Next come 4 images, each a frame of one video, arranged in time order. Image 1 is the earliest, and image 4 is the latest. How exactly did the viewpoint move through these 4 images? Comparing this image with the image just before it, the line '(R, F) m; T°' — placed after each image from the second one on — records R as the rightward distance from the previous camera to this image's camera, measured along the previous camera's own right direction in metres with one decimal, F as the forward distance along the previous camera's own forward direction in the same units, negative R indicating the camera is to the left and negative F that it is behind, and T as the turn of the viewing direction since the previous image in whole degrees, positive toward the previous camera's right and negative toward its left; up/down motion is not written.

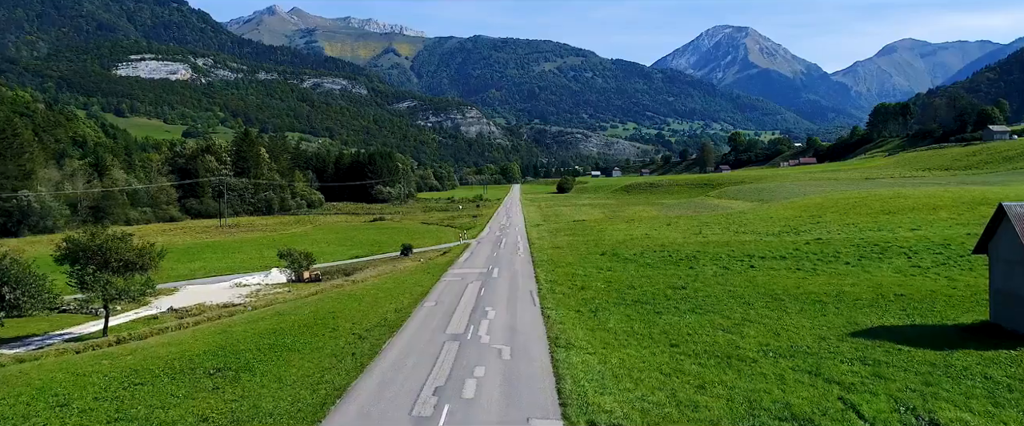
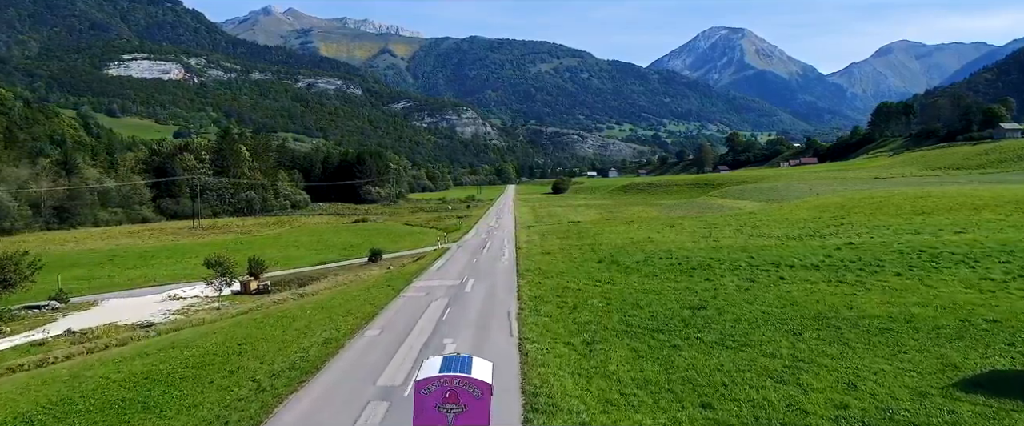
(+0.9, +7.1) m; 0°
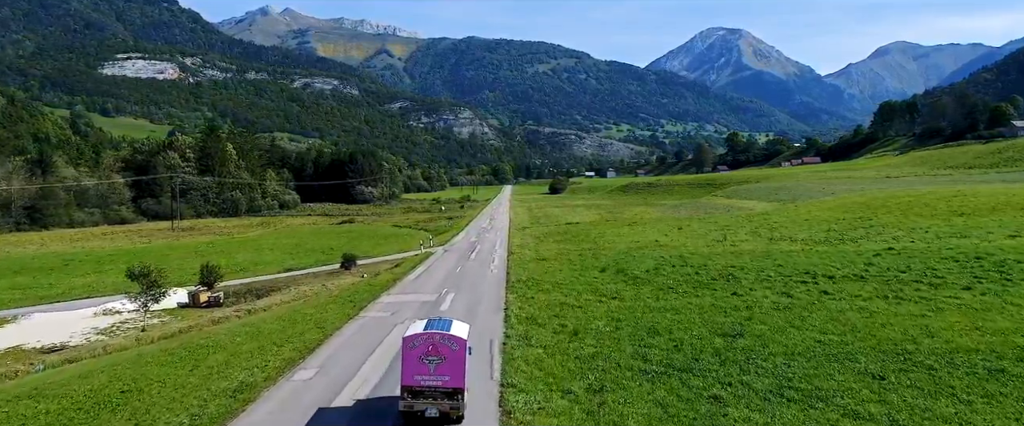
(+0.4, +5.7) m; 0°
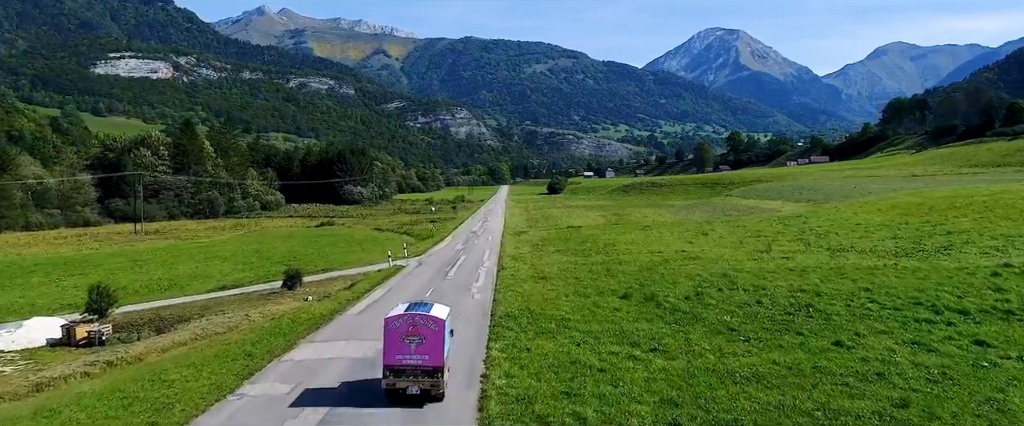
(+0.4, +9.7) m; 0°
